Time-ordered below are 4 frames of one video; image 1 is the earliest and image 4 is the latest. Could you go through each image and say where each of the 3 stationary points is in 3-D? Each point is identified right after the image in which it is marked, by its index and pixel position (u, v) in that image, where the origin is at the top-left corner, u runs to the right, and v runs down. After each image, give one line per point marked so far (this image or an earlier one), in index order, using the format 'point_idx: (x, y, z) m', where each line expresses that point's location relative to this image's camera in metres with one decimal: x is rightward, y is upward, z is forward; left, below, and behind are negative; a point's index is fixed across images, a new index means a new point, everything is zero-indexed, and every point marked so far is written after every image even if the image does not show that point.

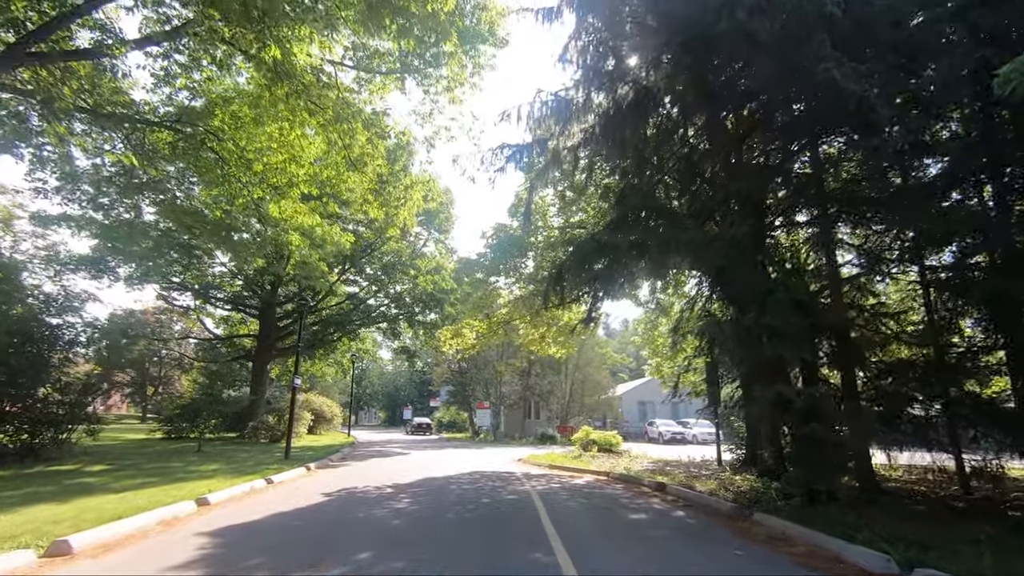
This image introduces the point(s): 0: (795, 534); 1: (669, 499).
0: (+4.2, -3.6, +7.9) m
1: (+3.2, -4.3, +11.1) m
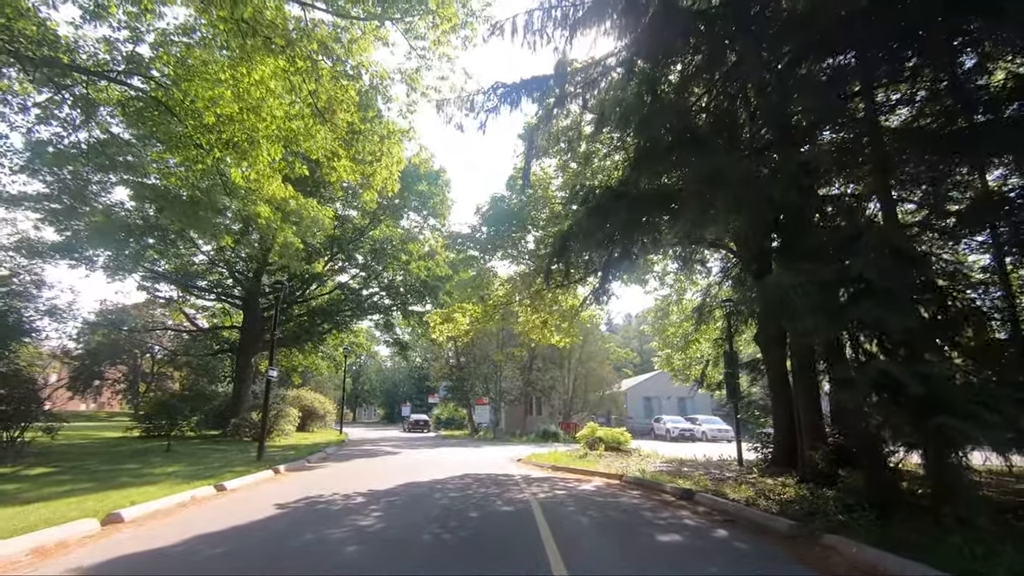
0: (+4.1, -3.0, +5.9) m
1: (+3.2, -3.7, +9.0) m
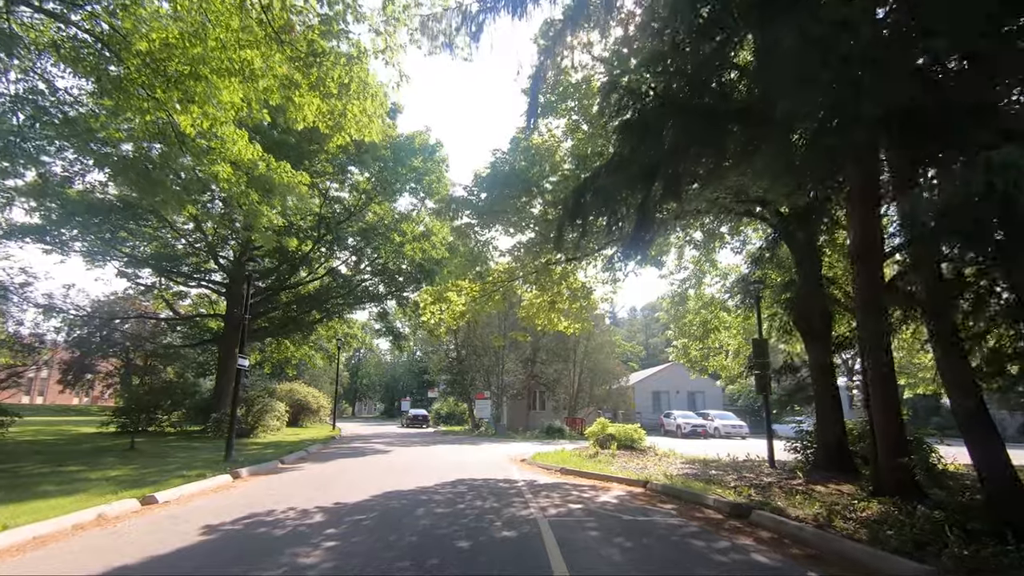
0: (+4.1, -2.5, +3.7) m
1: (+3.2, -3.1, +6.8) m
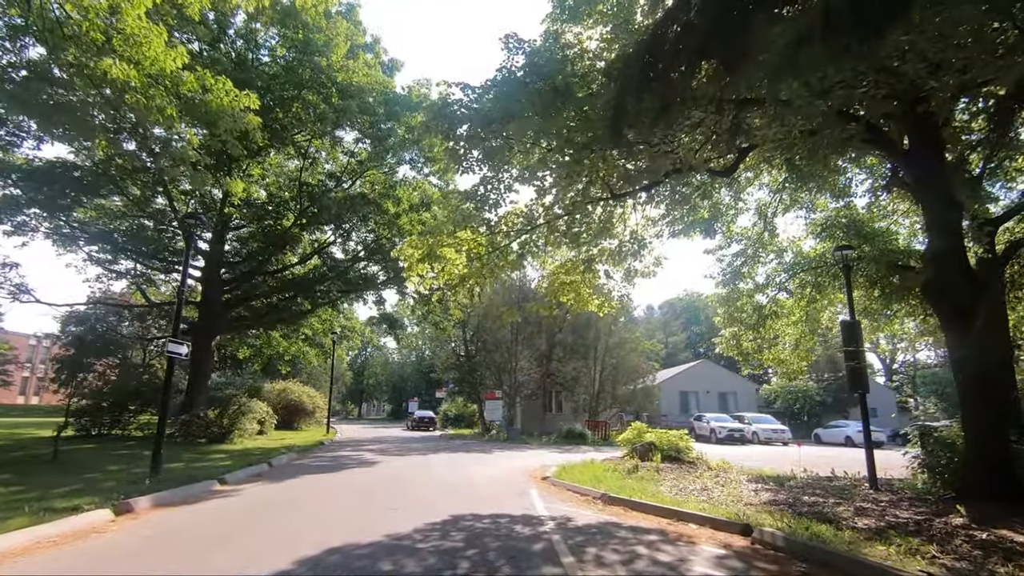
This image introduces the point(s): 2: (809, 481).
0: (+4.3, -1.6, -0.3) m
1: (+3.4, -2.3, +2.8) m
2: (+7.5, -4.8, +13.5) m
